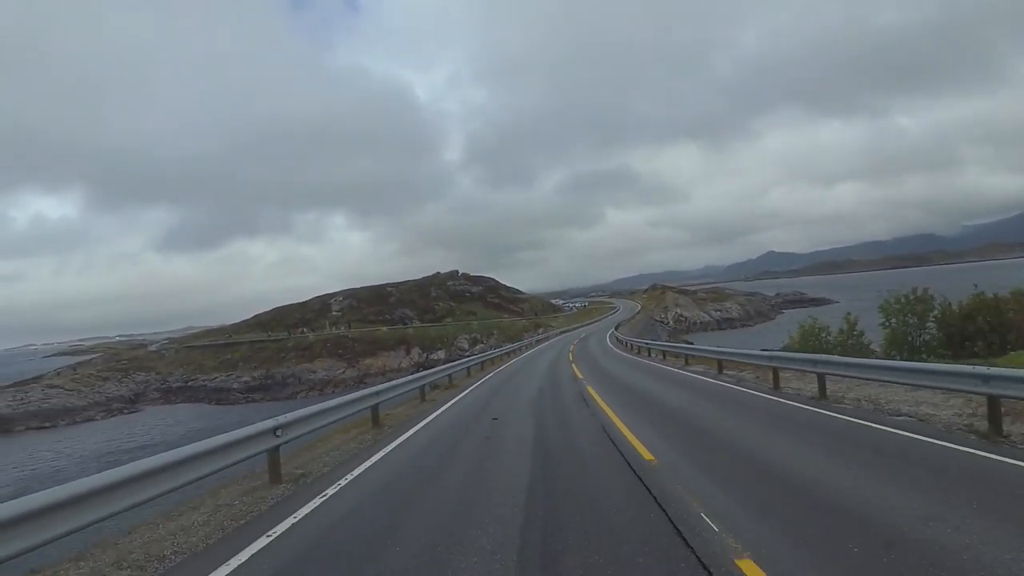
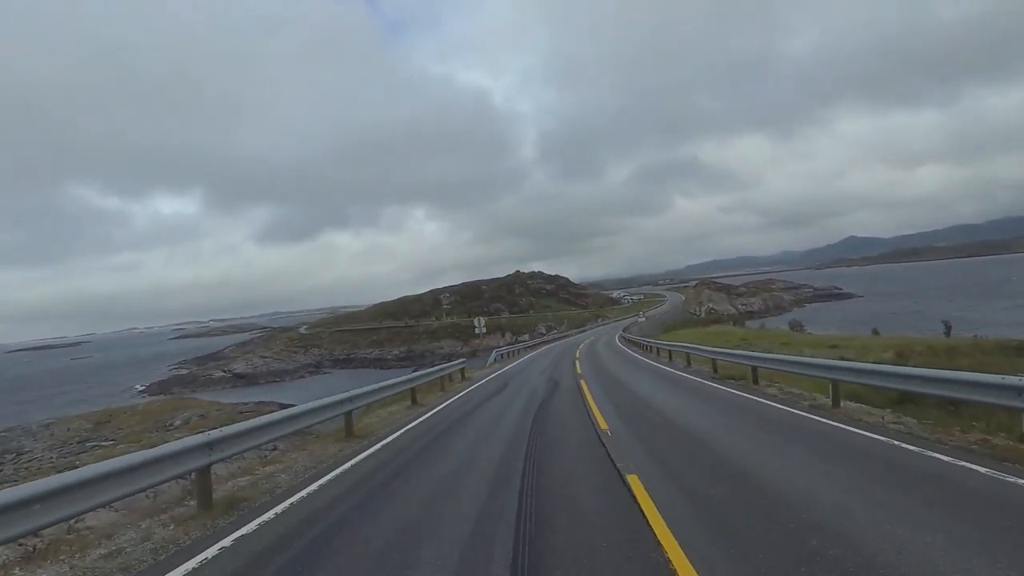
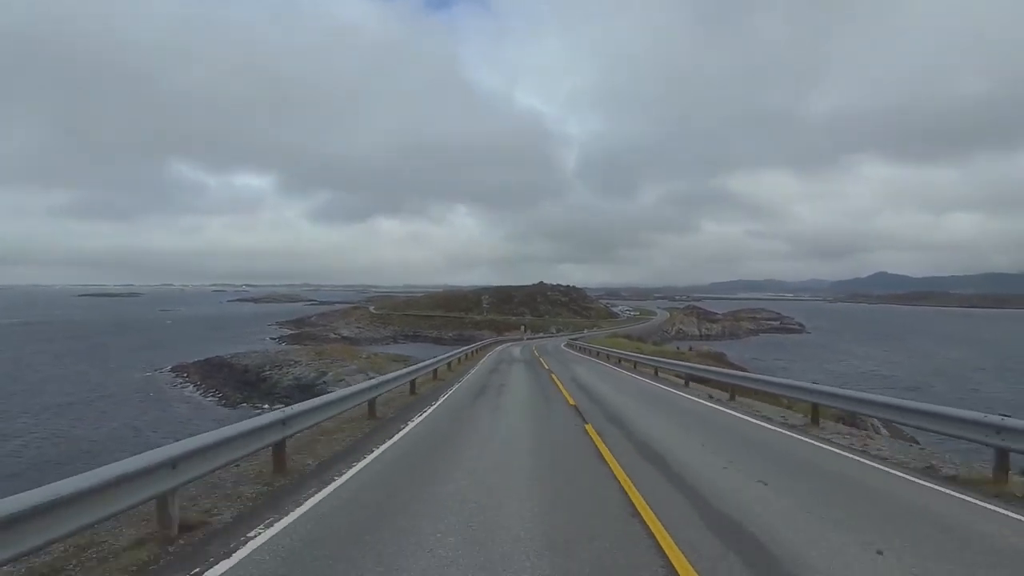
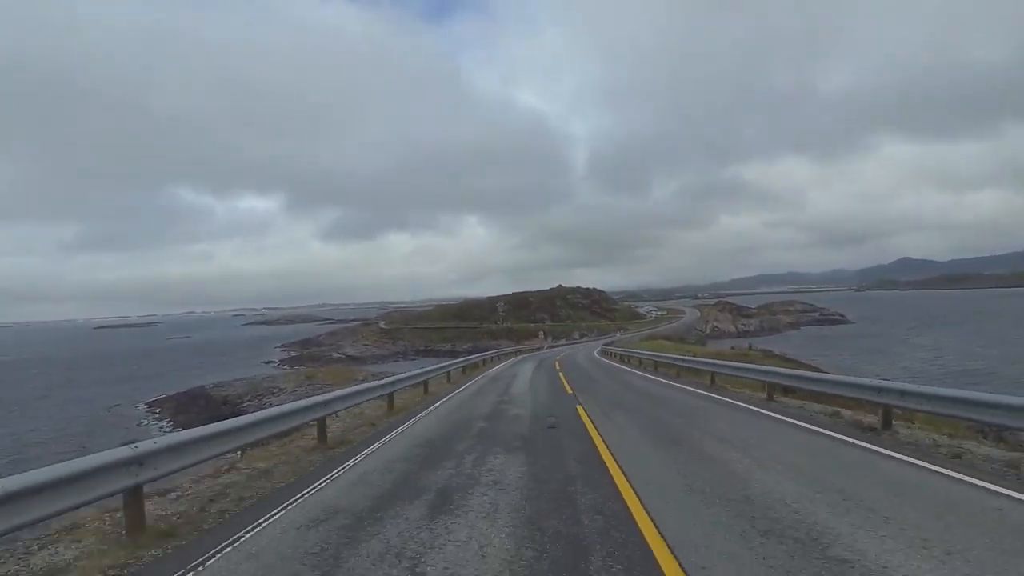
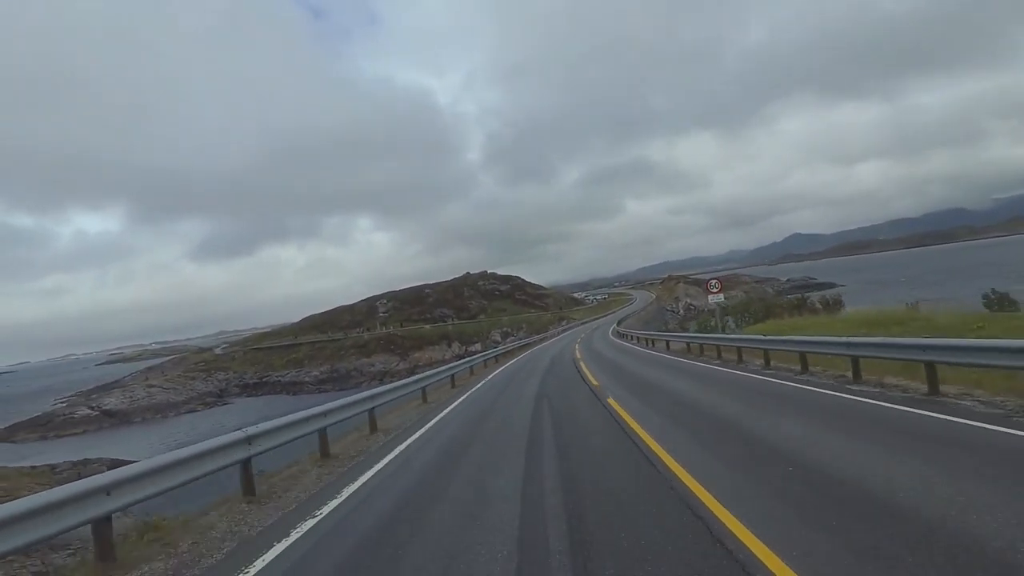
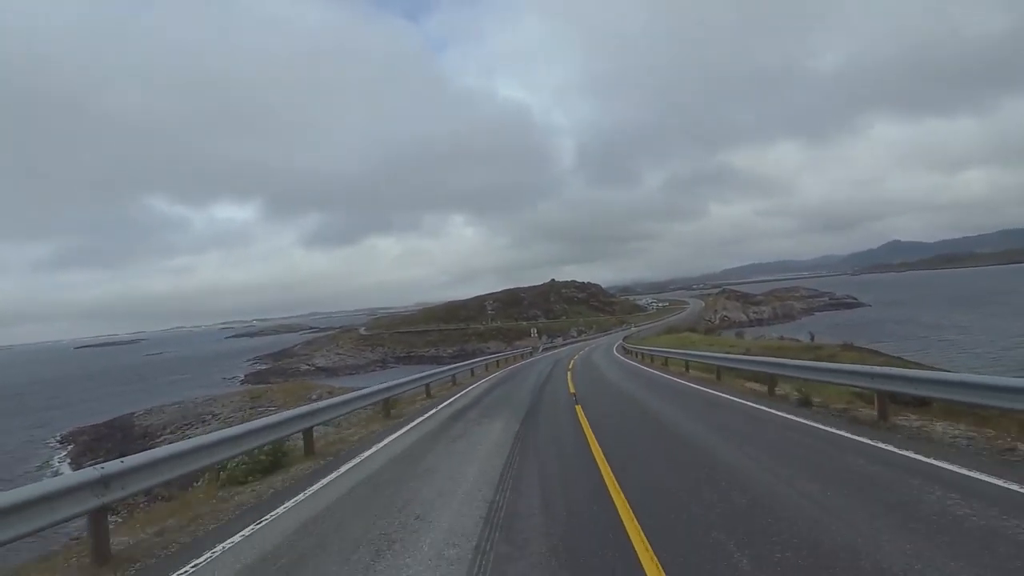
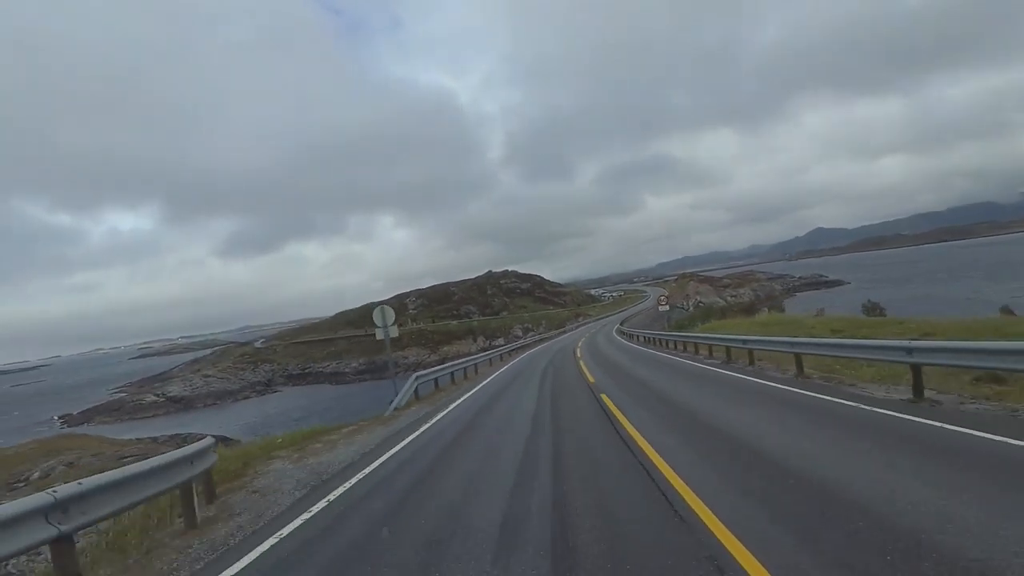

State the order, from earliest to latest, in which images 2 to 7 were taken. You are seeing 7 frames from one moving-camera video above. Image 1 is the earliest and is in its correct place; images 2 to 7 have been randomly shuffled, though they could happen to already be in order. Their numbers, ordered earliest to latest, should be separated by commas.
5, 7, 2, 6, 4, 3
